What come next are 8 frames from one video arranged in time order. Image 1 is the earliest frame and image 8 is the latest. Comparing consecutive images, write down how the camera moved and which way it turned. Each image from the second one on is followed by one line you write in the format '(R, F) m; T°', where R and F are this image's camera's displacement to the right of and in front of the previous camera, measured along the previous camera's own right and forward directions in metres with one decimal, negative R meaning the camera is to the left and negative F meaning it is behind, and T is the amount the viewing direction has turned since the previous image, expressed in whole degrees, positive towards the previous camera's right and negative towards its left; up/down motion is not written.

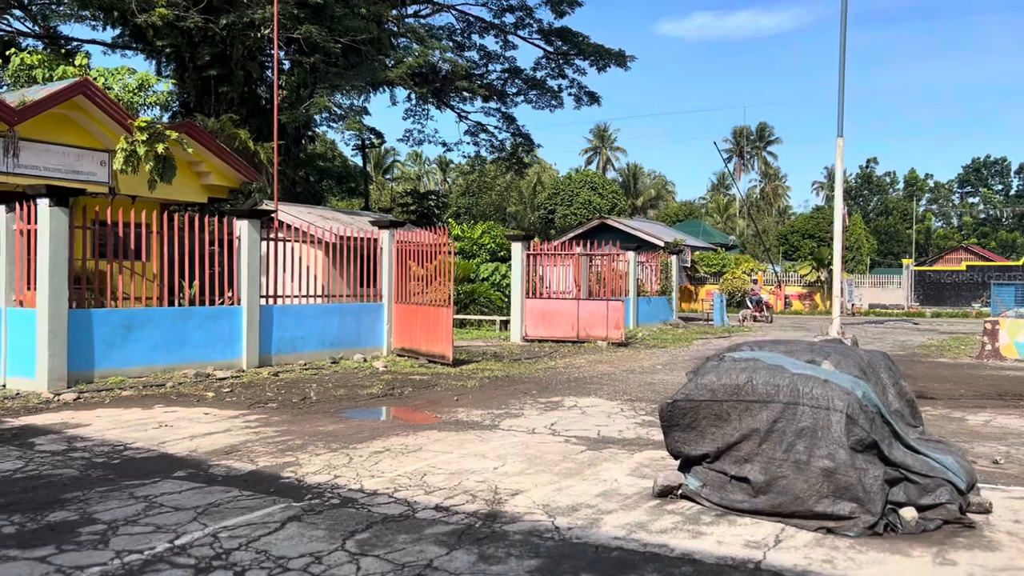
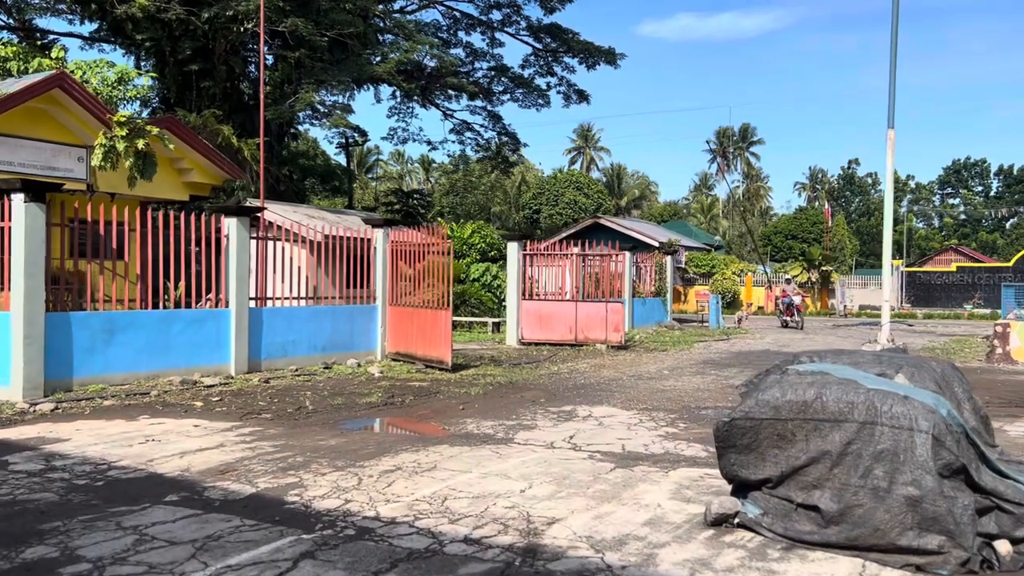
(-0.3, +0.5) m; +1°
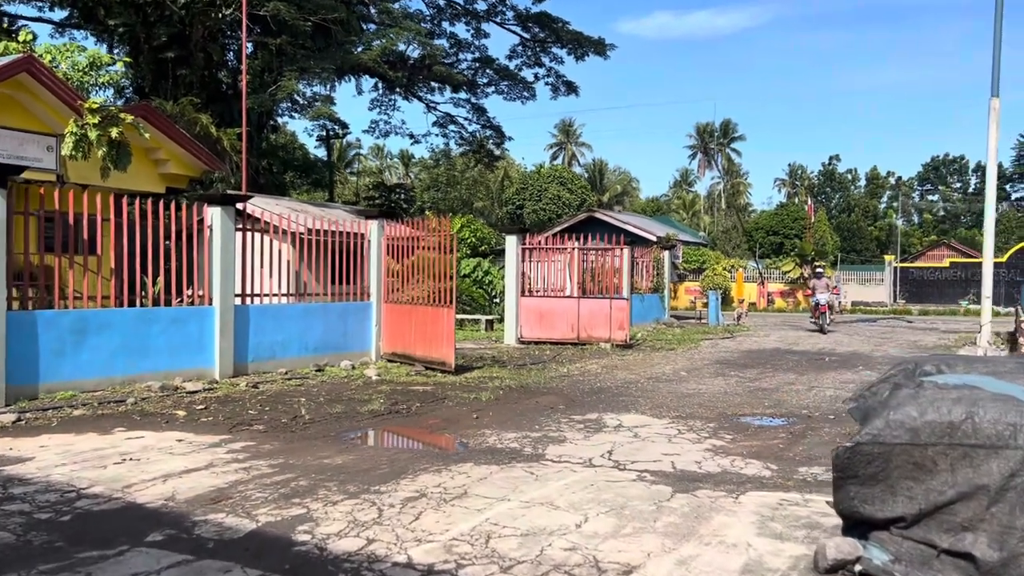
(-0.4, +0.8) m; +2°
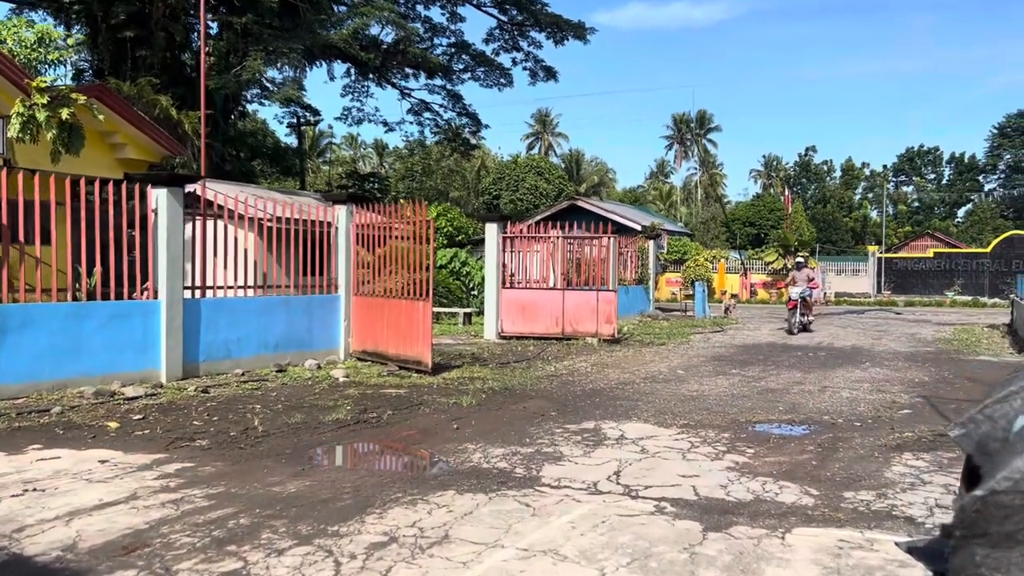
(-0.1, +0.9) m; +2°
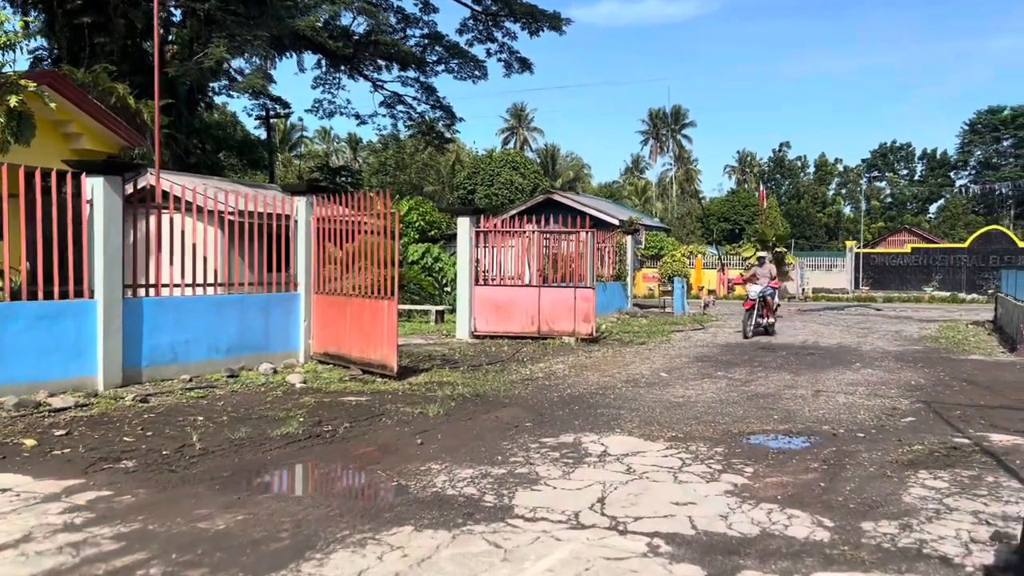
(0.0, +0.6) m; +2°
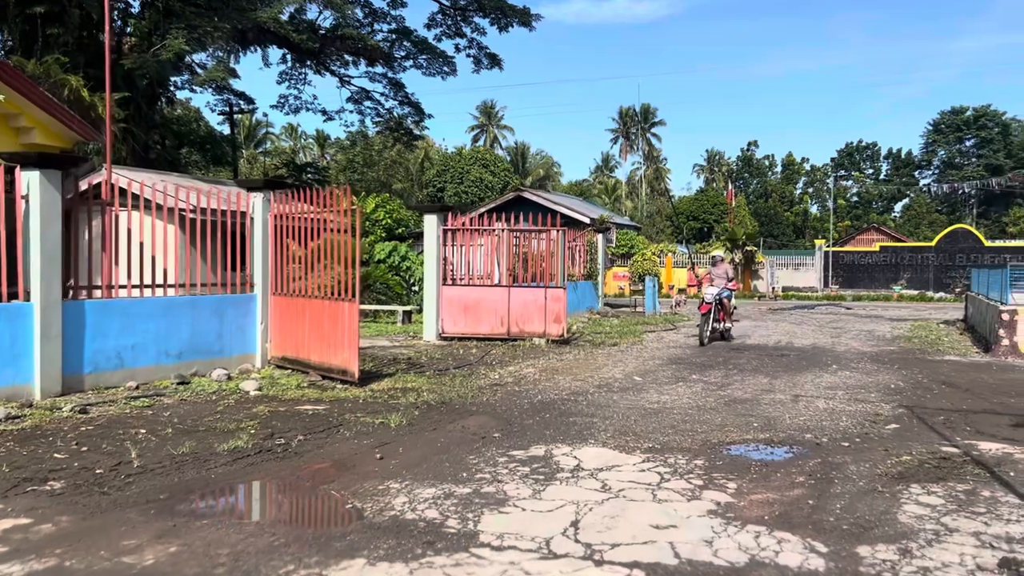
(0.0, +0.4) m; +2°
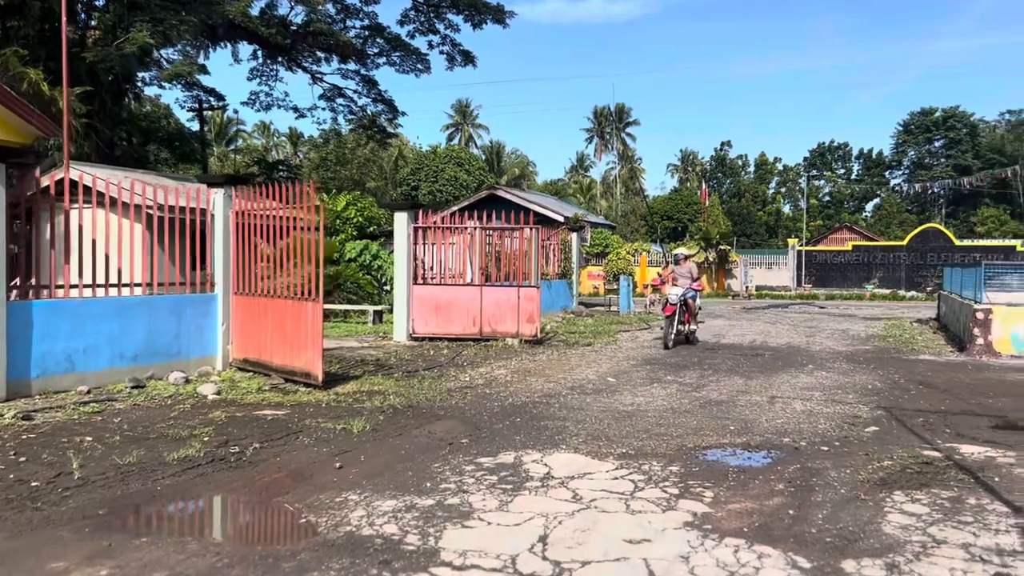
(+0.1, +0.2) m; +2°
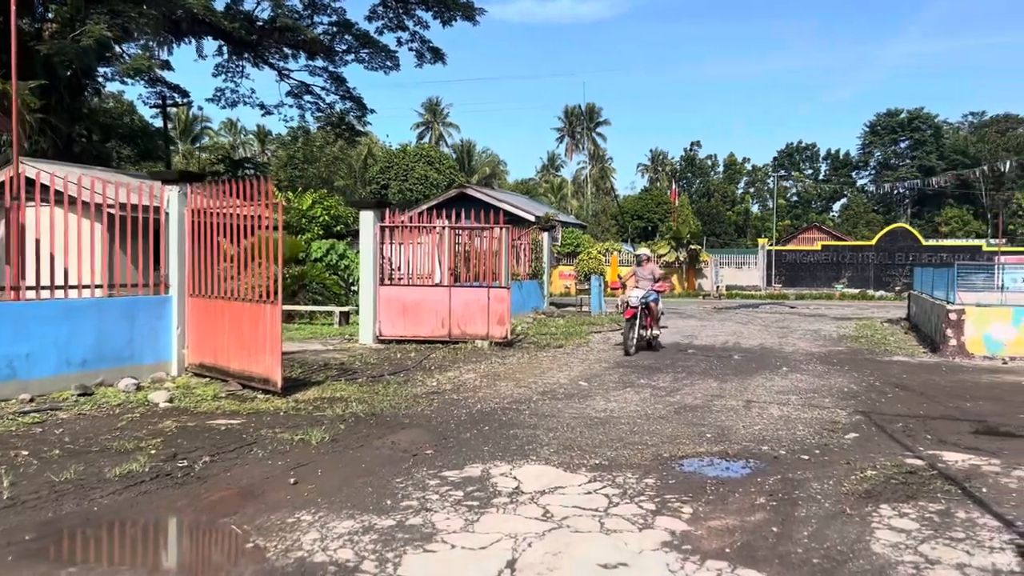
(0.0, +0.3) m; +2°
